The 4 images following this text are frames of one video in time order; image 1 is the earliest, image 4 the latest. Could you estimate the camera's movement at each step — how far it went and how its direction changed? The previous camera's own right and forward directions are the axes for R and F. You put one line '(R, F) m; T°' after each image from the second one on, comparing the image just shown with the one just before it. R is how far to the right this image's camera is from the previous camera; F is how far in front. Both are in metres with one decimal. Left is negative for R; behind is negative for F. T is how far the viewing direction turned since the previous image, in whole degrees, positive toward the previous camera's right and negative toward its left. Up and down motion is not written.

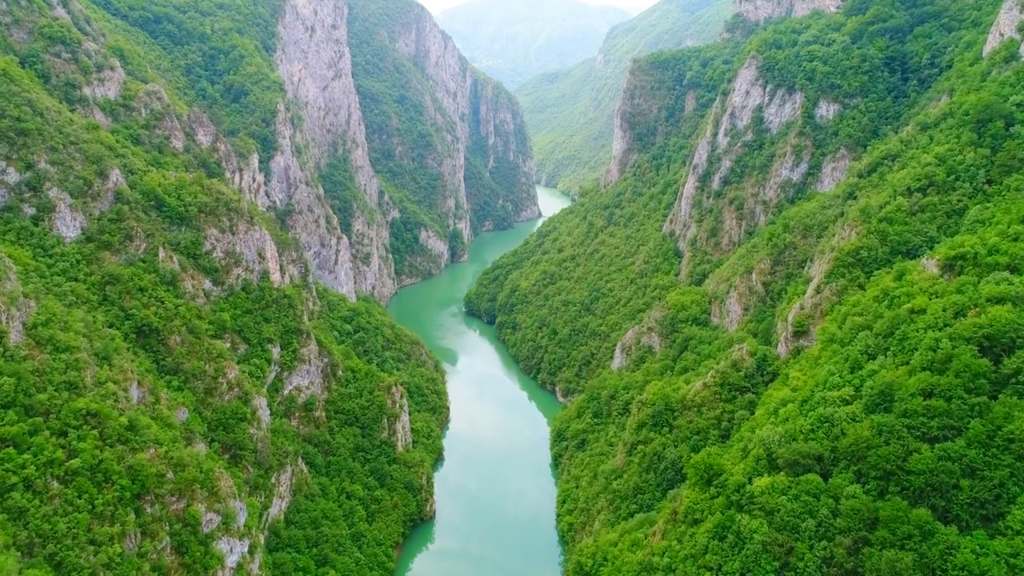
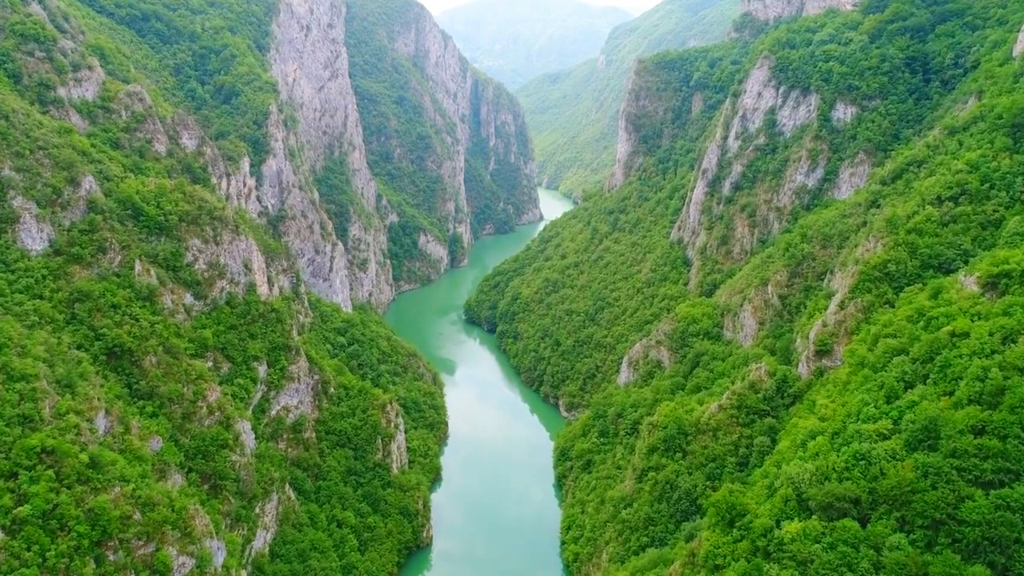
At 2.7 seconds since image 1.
(-0.1, +2.2) m; 0°
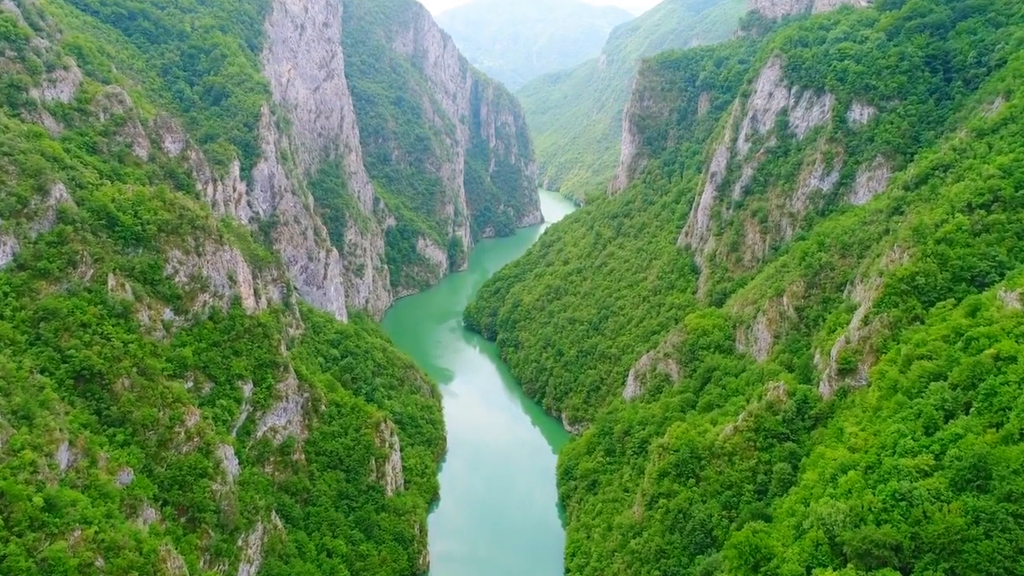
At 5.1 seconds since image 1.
(0.0, +2.0) m; 0°
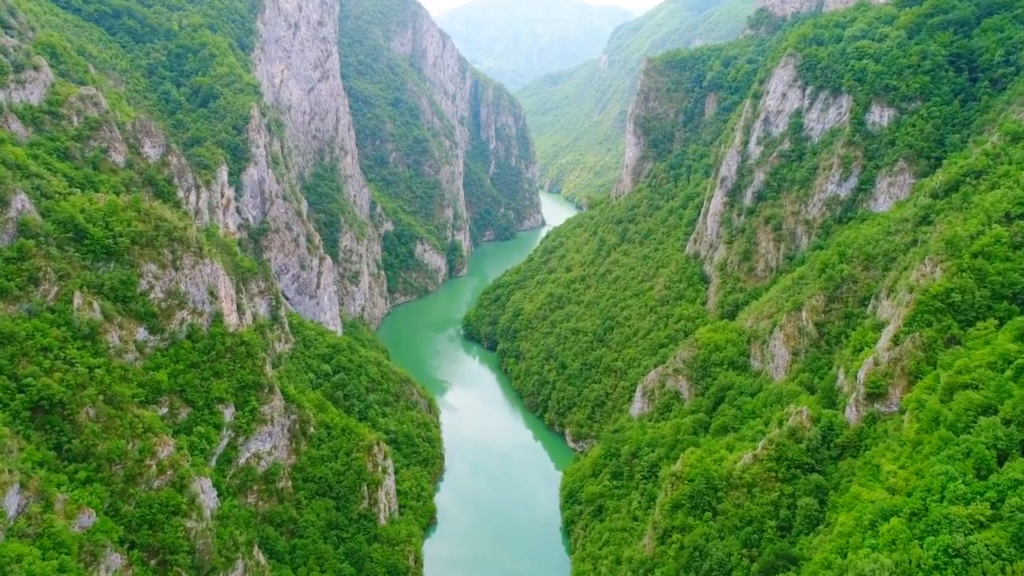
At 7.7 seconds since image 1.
(0.0, +2.2) m; 0°
